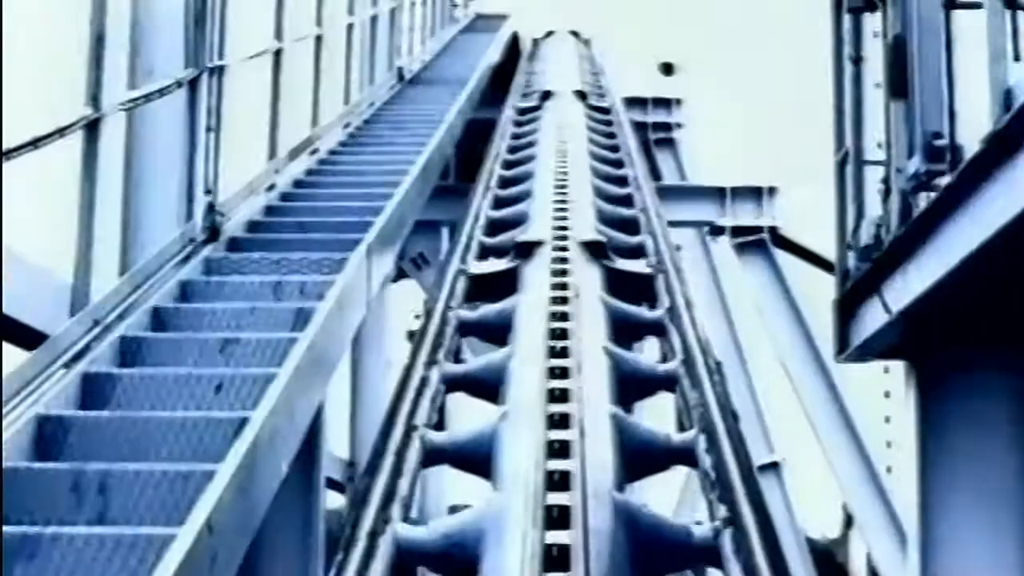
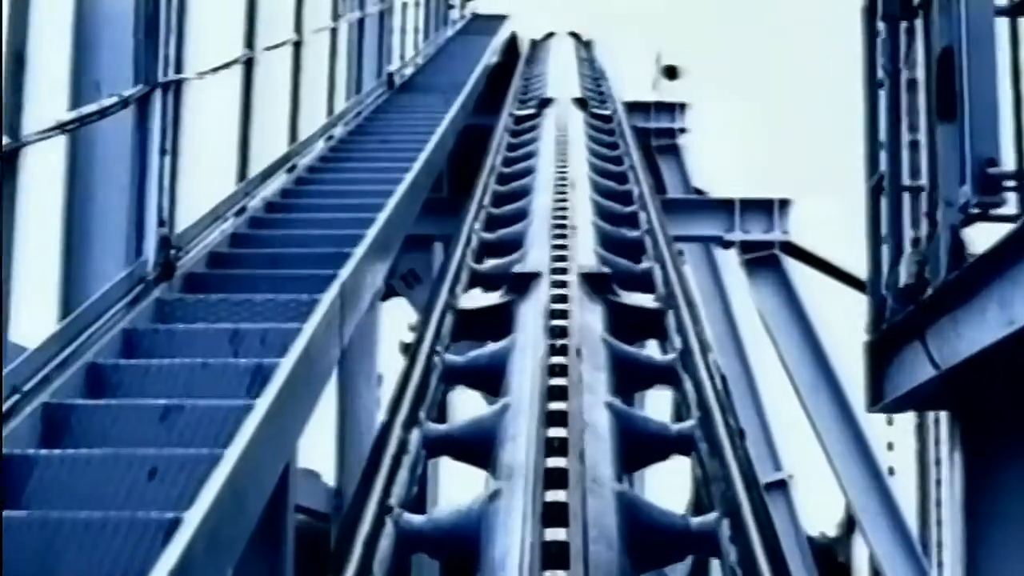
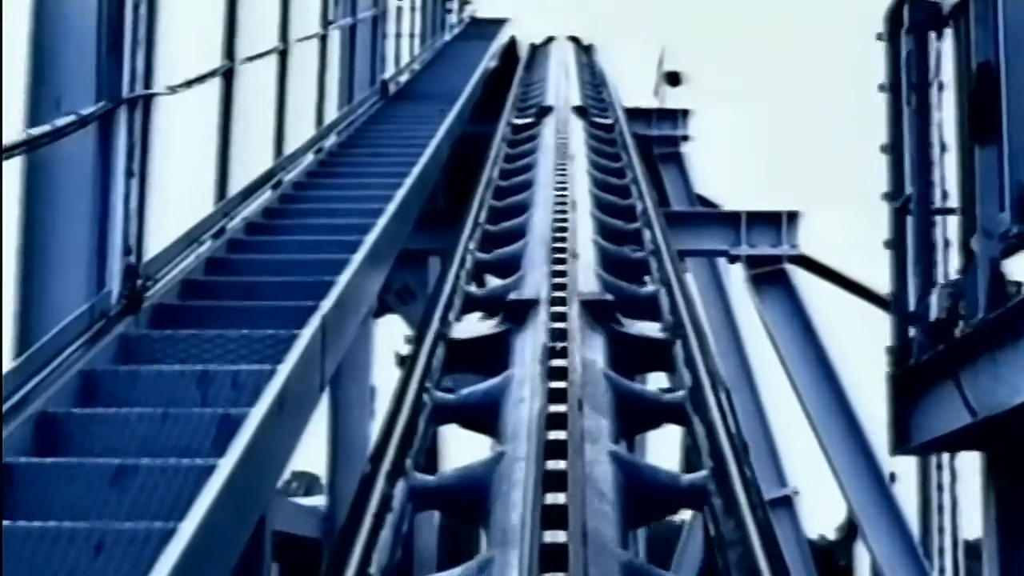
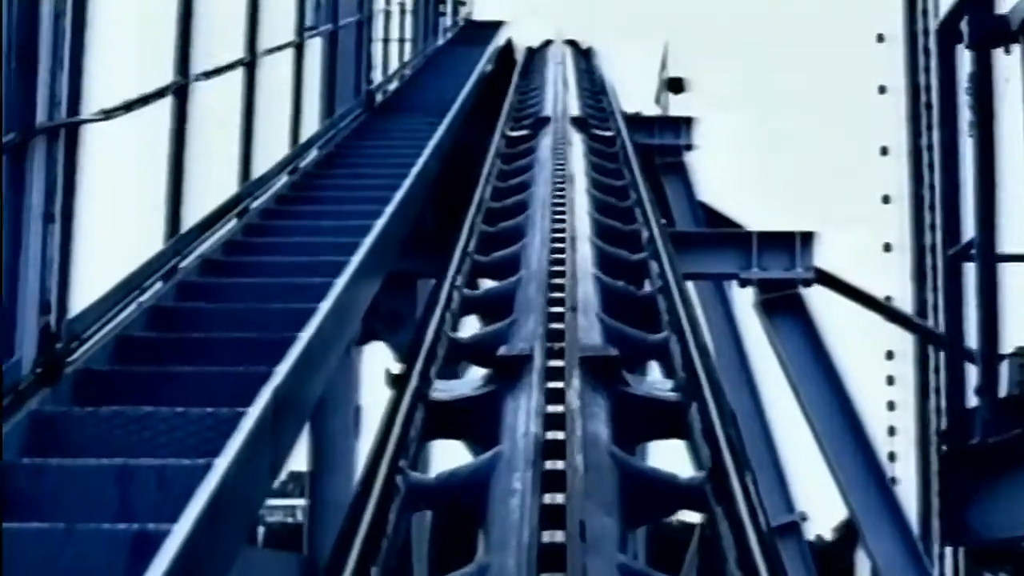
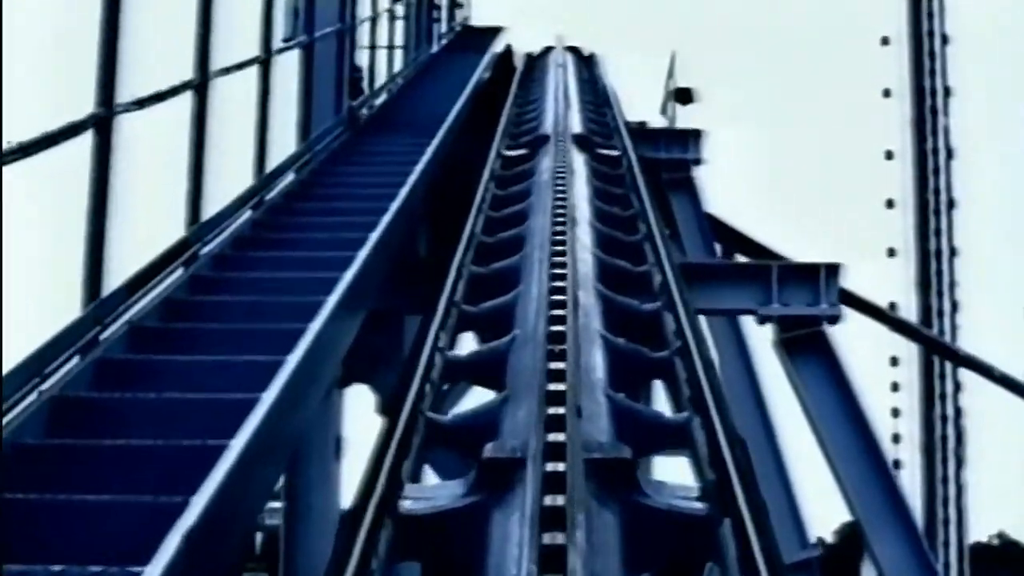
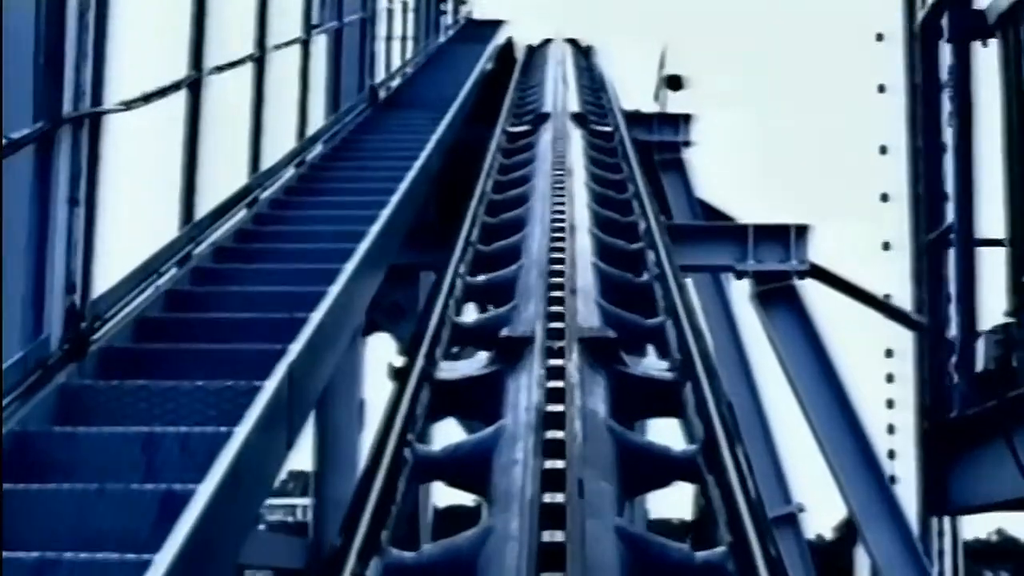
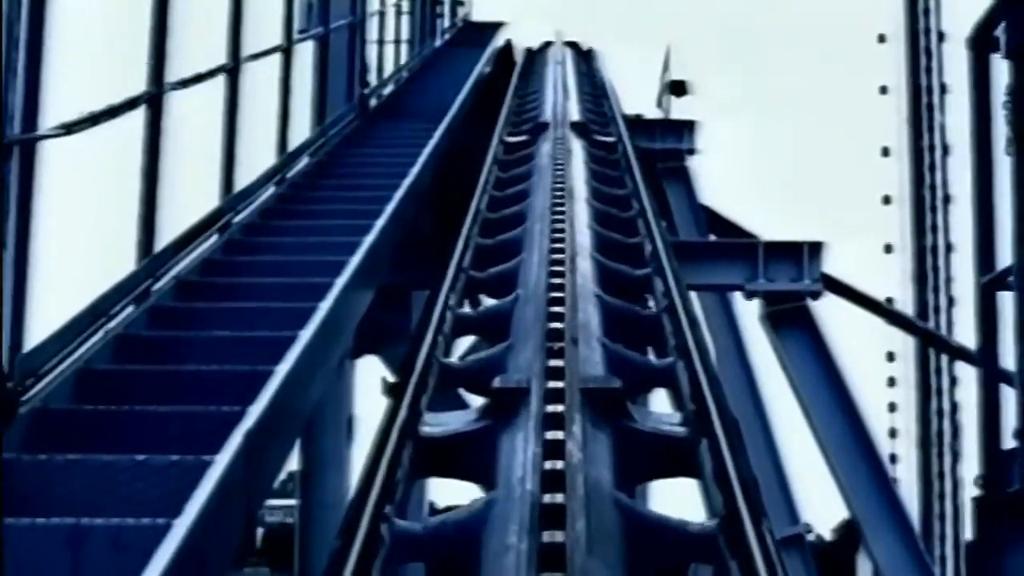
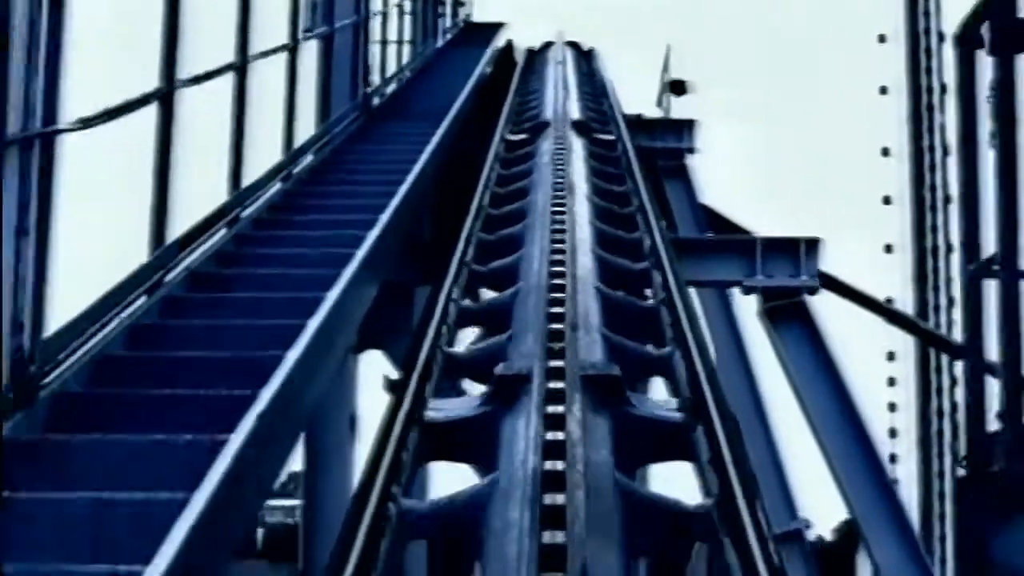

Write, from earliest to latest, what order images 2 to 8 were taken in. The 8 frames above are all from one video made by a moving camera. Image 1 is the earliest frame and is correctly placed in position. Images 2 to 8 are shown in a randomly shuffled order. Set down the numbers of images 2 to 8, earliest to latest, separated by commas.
2, 3, 6, 4, 7, 5, 8
